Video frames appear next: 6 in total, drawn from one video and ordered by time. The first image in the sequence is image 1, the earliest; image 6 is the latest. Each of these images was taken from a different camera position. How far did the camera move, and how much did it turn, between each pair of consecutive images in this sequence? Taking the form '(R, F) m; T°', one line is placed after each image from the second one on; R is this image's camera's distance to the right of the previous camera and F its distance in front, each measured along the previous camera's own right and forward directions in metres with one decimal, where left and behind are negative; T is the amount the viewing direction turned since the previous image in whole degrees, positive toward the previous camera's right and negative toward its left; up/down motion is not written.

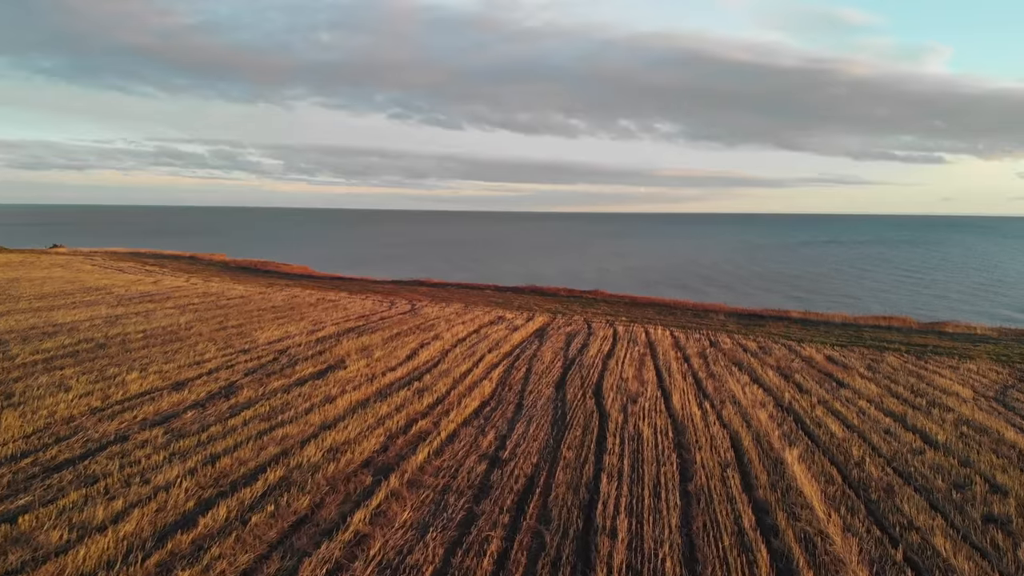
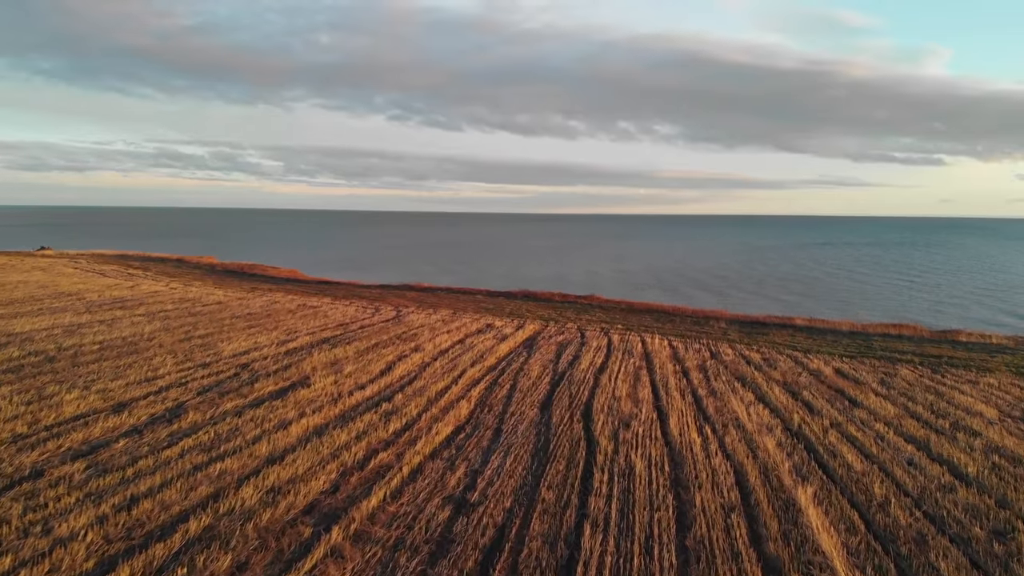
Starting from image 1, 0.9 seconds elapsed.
(+0.2, +1.0) m; 0°
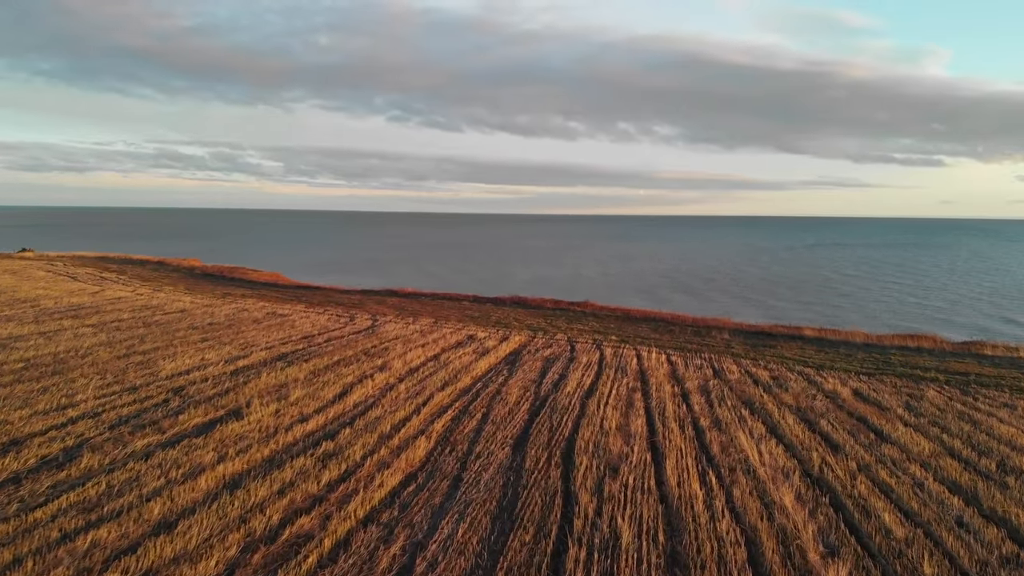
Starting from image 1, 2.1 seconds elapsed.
(+0.3, +1.4) m; 0°
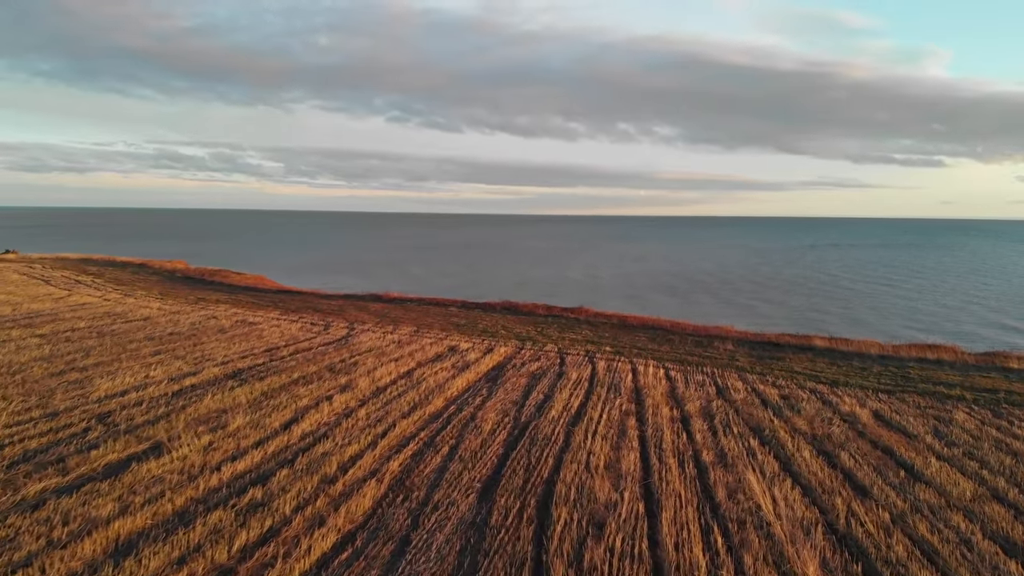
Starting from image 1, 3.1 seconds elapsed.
(+0.3, +1.2) m; 0°
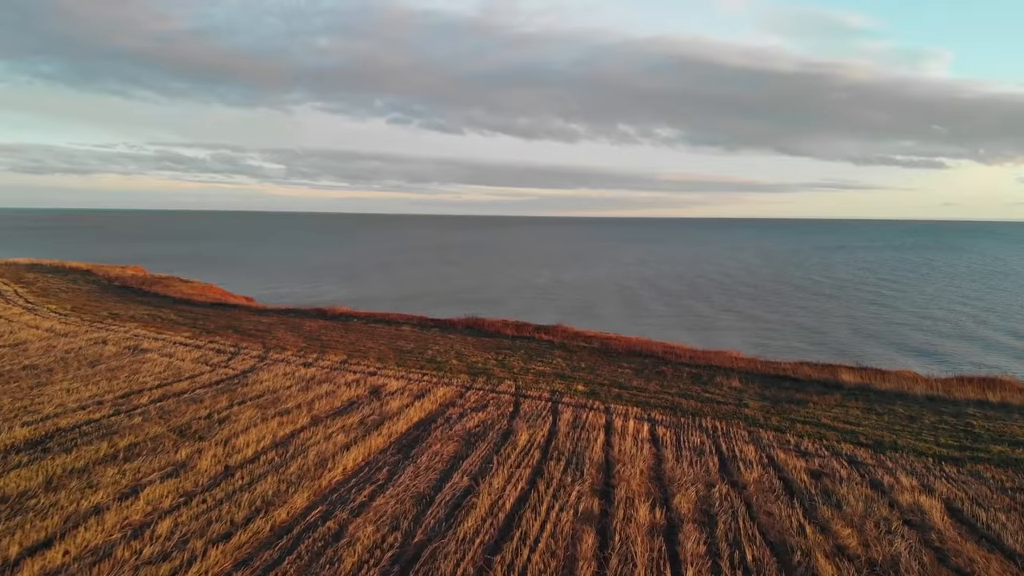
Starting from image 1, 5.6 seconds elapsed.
(+0.8, +3.2) m; 0°
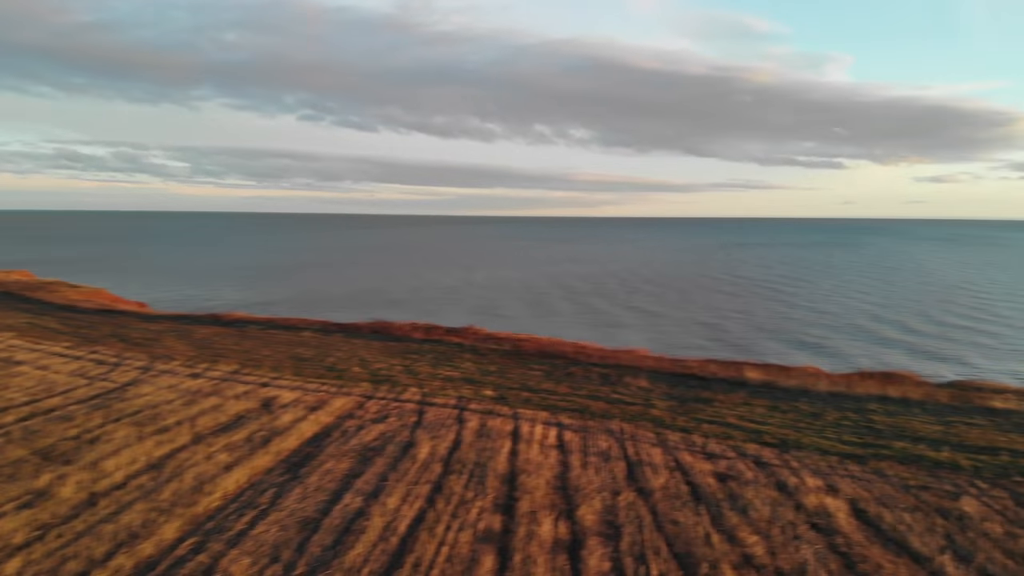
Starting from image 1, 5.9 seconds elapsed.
(+0.2, +0.4) m; +6°
